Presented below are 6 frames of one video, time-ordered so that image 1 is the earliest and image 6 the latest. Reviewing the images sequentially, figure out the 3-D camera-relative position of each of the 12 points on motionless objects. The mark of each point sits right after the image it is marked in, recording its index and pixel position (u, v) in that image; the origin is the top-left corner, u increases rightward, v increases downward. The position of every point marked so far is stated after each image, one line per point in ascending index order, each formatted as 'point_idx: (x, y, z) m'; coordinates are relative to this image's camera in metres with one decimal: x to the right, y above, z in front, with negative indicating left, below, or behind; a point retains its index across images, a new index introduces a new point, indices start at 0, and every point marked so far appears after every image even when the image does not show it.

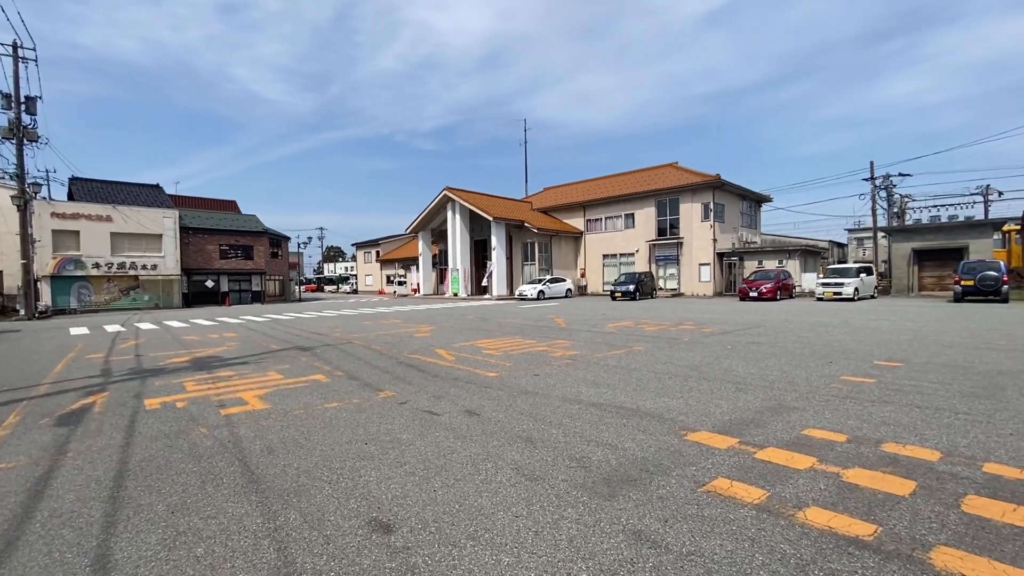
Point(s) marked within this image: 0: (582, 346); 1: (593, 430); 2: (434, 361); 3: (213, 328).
0: (+1.5, -1.2, +9.8) m
1: (+0.7, -1.3, +4.4) m
2: (-1.4, -1.3, +8.5) m
3: (-9.9, -1.3, +15.9) m
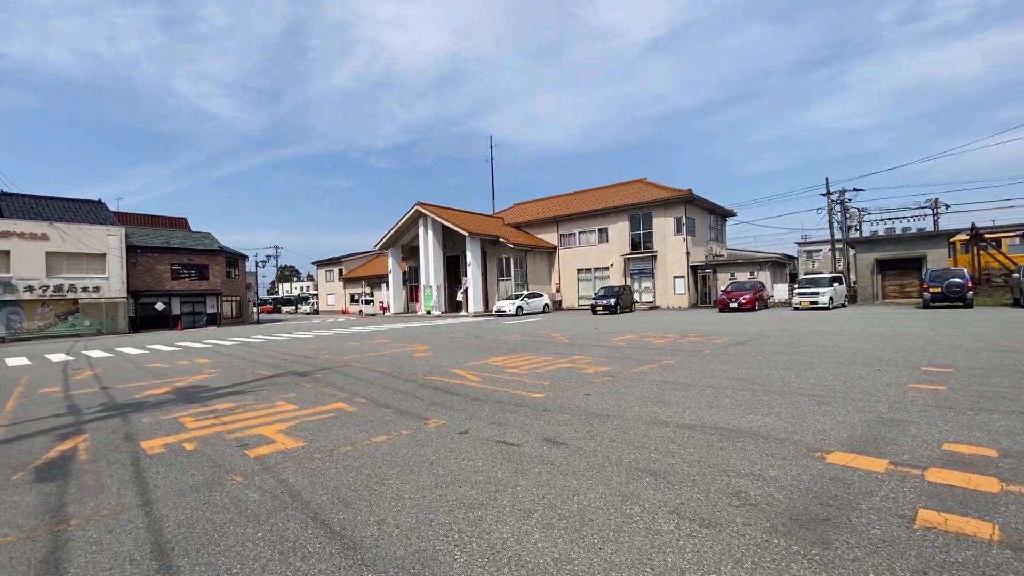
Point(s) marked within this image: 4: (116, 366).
0: (+1.9, -1.4, +9.3) m
1: (+1.6, -1.4, +3.9) m
2: (-0.8, -1.5, +7.7) m
3: (-10.0, -2.0, +14.3) m
4: (-10.0, -2.0, +12.0) m
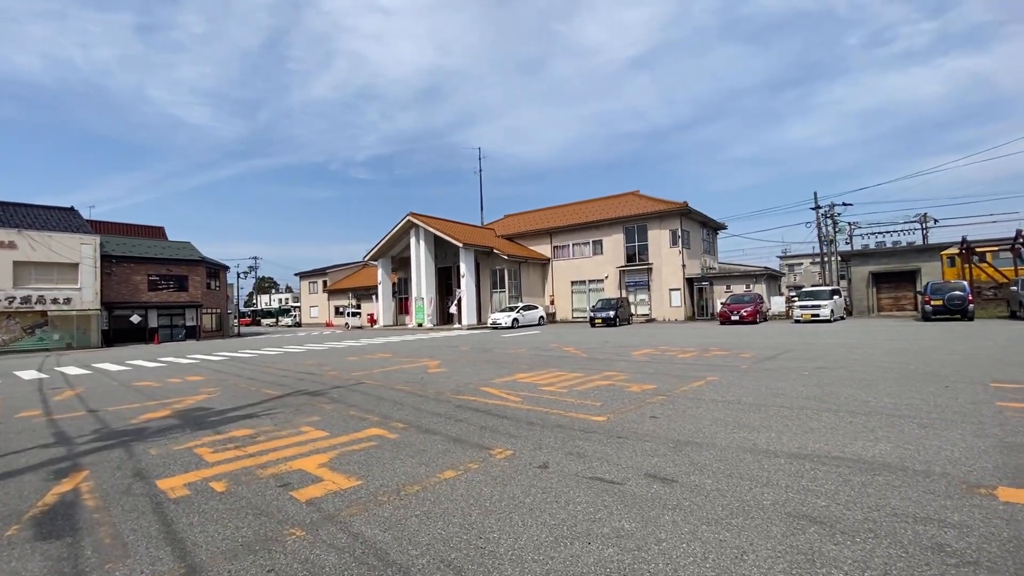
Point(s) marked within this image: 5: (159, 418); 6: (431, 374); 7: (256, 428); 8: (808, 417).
0: (+2.4, -1.6, +8.8) m
1: (+2.4, -1.4, +3.3) m
2: (-0.2, -1.7, +7.1) m
3: (-9.6, -2.3, +13.3) m
4: (-9.5, -2.2, +11.0) m
5: (-5.1, -1.9, +7.0) m
6: (-1.8, -1.9, +10.6) m
7: (-3.2, -1.8, +6.1) m
8: (+3.4, -1.5, +5.5) m
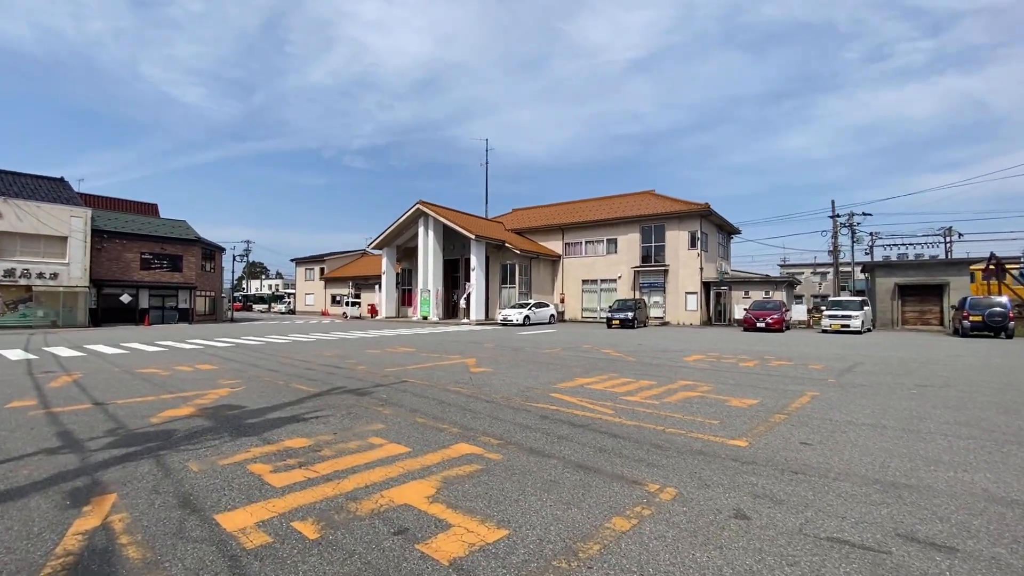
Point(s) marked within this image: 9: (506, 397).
0: (+3.6, -1.6, +7.8) m
1: (+3.7, -1.5, +2.3) m
2: (+1.0, -1.6, +6.0) m
3: (-8.6, -1.7, +12.0) m
4: (-8.4, -1.7, +9.7) m
5: (-4.0, -1.6, +5.8) m
6: (-0.7, -1.7, +9.5) m
7: (-2.1, -1.5, +4.9) m
8: (+4.6, -1.5, +4.5) m
9: (-0.1, -1.6, +7.0) m
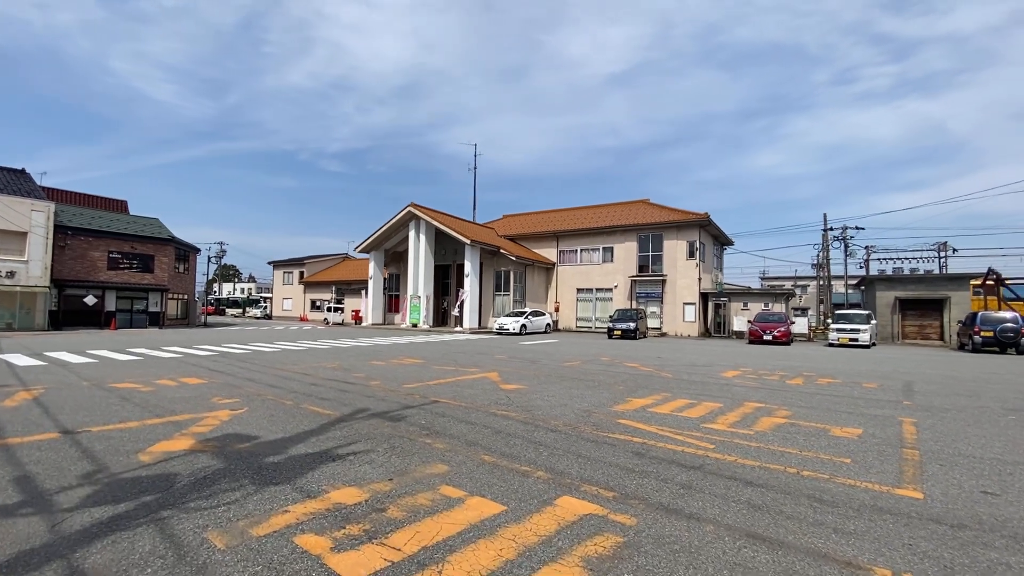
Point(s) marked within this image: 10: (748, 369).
0: (+4.3, -1.8, +6.8) m
1: (+4.7, -1.5, +1.4) m
2: (+1.8, -1.7, +5.0) m
3: (-8.0, -1.7, +10.5) m
4: (-7.8, -1.7, +8.2) m
5: (-3.1, -1.6, +4.5) m
6: (0.0, -1.8, +8.4) m
7: (-1.2, -1.6, +3.8) m
8: (+5.5, -1.7, +3.7) m
9: (+0.7, -1.7, +5.9) m
10: (+5.8, -2.0, +12.0) m
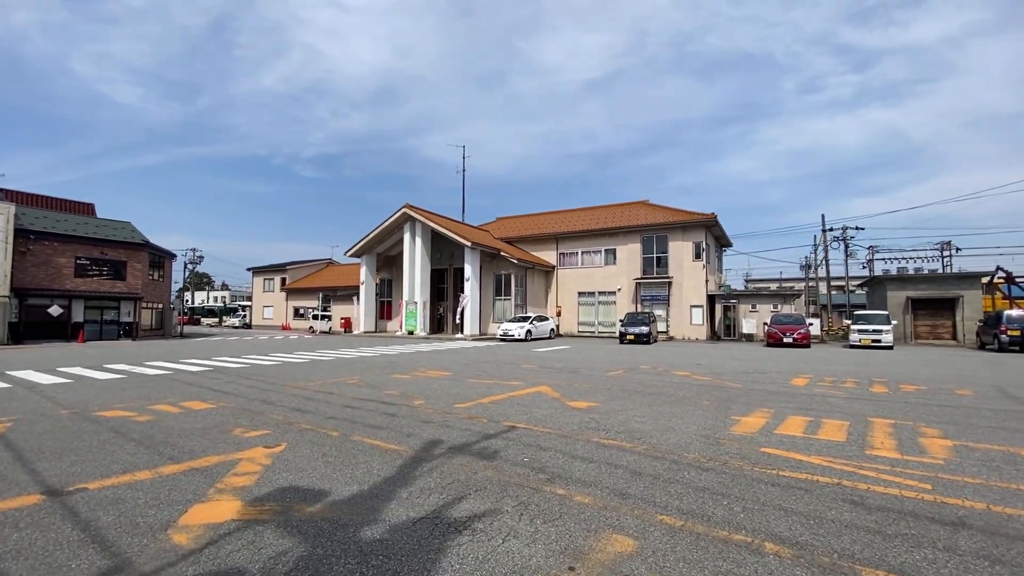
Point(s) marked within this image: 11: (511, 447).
0: (+5.5, -1.7, +5.8) m
1: (+6.1, -1.4, +0.4) m
2: (+3.1, -1.6, +3.8) m
3: (-7.0, -1.9, +8.9) m
4: (-6.6, -1.7, +6.6) m
5: (-1.8, -1.6, +3.1) m
6: (+1.1, -1.8, +7.1) m
7: (+0.2, -1.5, +2.5) m
8: (+6.8, -1.6, +2.7) m
9: (+1.9, -1.7, +4.7) m
10: (+6.8, -2.0, +11.0) m
11: (0.0, -1.6, +5.0) m
